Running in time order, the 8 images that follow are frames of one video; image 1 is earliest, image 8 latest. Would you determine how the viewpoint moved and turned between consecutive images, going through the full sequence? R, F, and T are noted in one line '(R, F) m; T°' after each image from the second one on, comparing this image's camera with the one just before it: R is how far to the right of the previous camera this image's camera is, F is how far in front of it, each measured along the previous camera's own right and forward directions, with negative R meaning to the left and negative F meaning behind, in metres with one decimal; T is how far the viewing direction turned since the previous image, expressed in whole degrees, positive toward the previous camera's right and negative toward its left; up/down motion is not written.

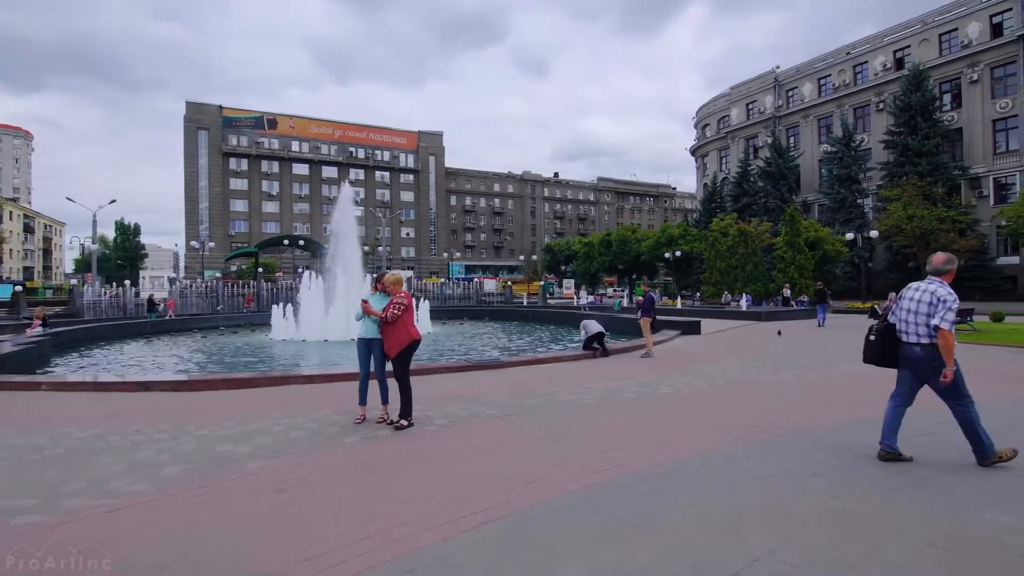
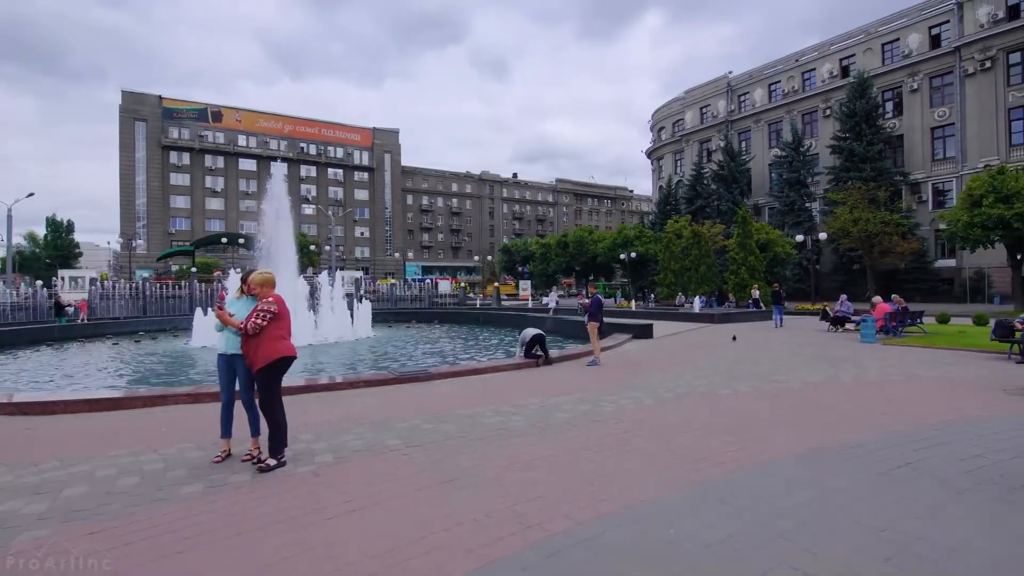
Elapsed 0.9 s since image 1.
(+0.6, +1.2) m; +4°
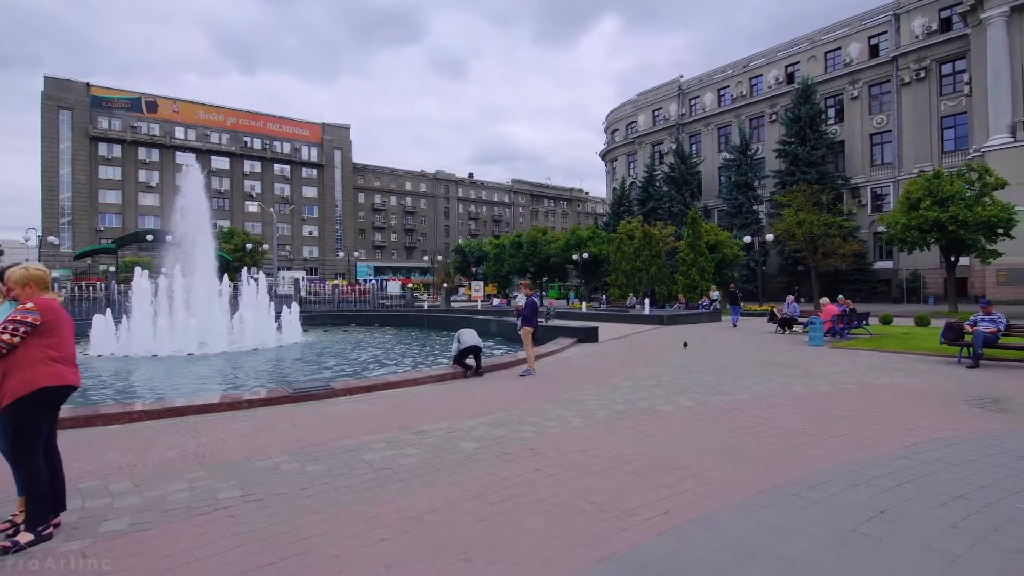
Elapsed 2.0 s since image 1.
(+0.6, +1.2) m; +4°
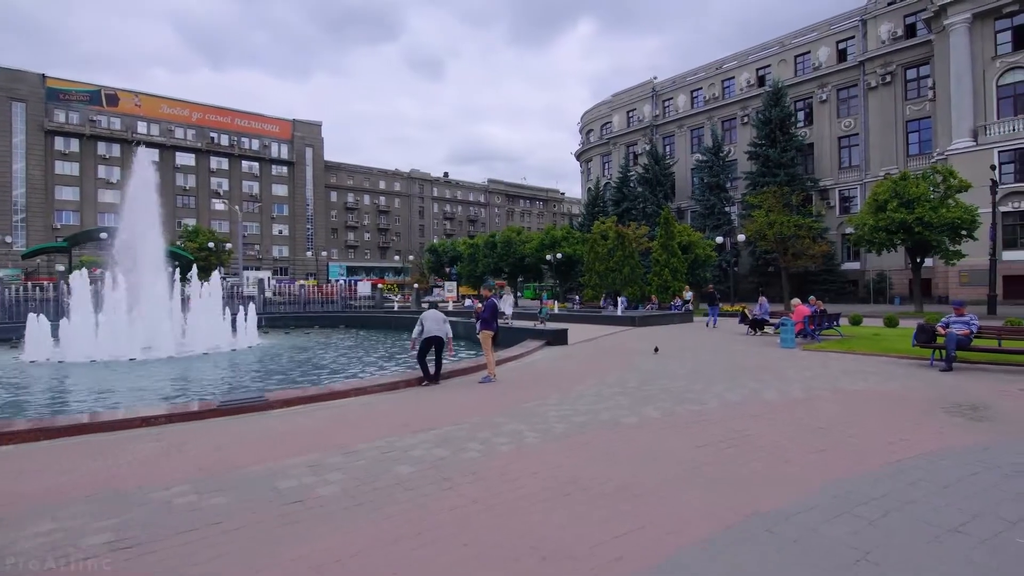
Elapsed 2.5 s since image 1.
(+0.3, +0.7) m; +2°
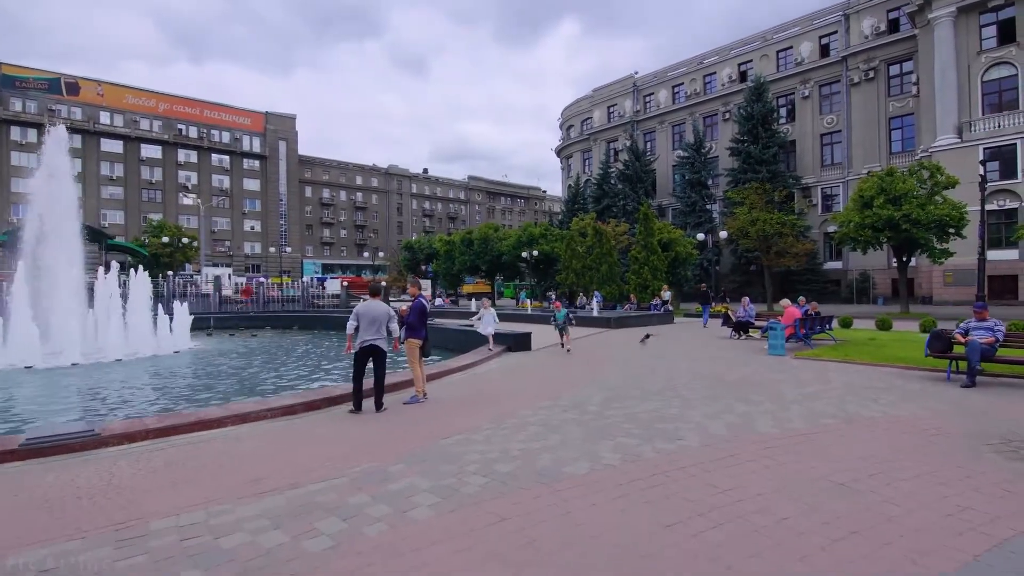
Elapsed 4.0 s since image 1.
(+0.7, +1.9) m; +2°
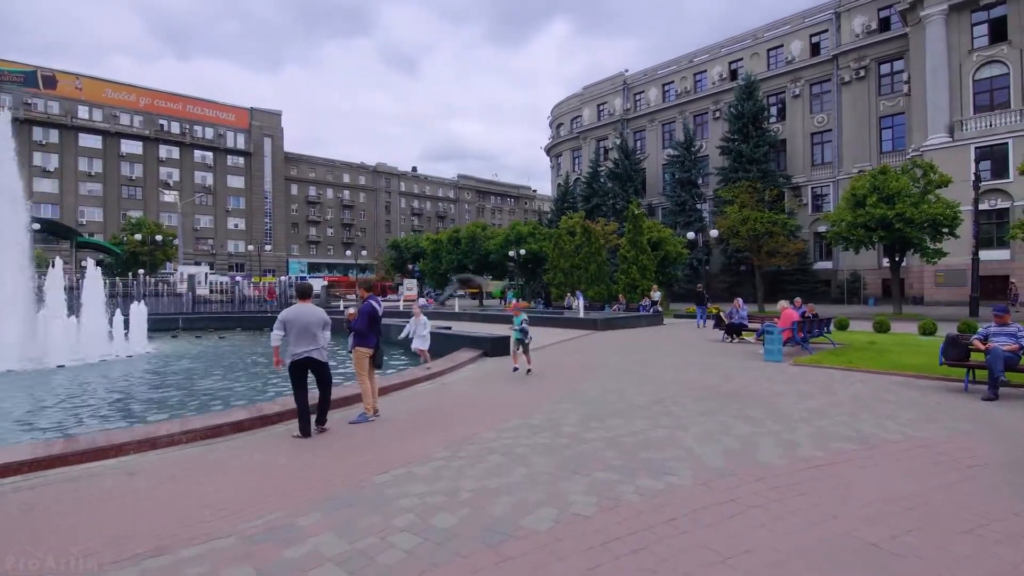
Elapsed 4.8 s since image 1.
(+0.3, +1.0) m; +1°
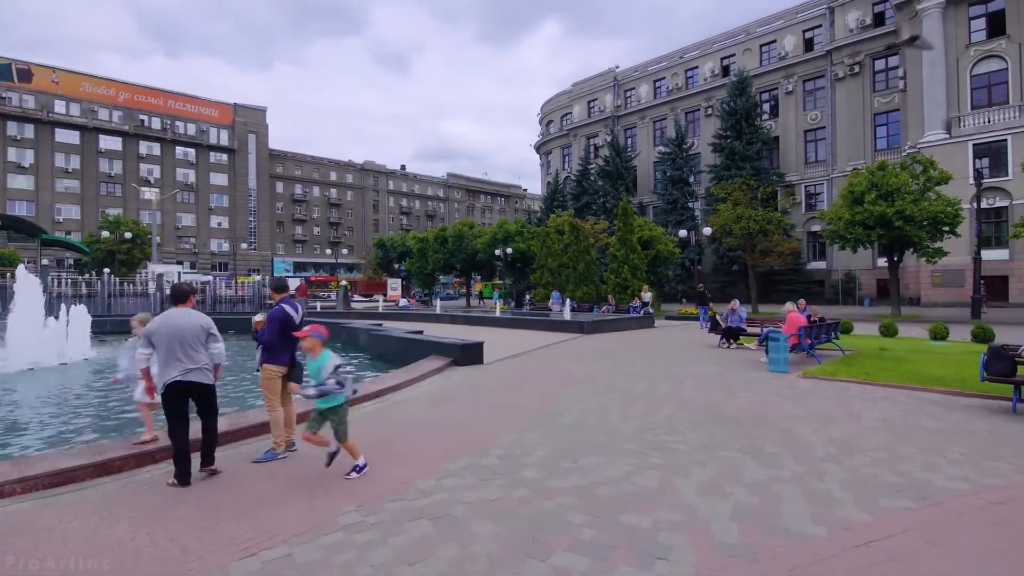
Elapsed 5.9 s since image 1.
(+0.4, +1.4) m; +1°
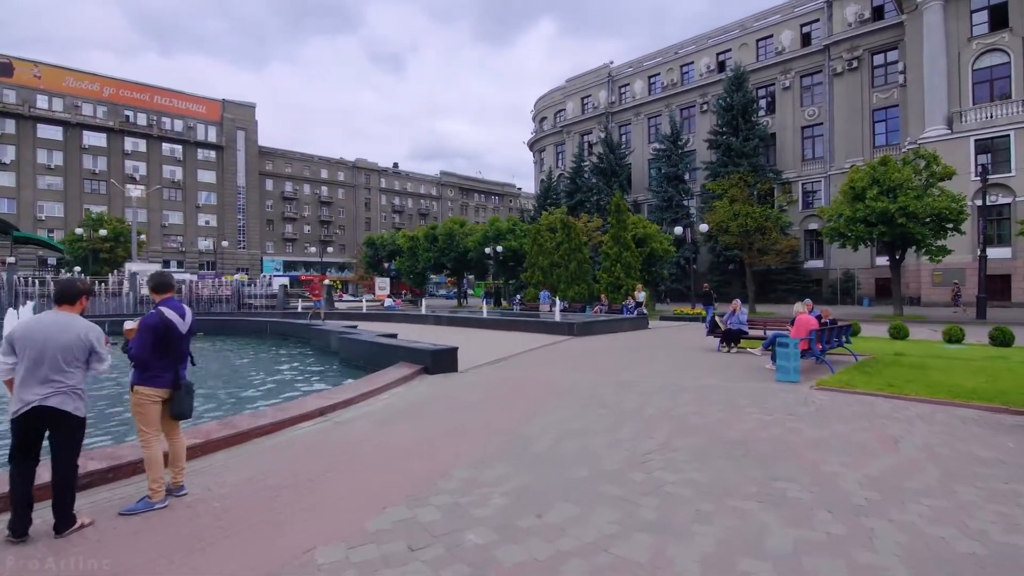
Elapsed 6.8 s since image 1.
(+0.3, +1.2) m; +1°
